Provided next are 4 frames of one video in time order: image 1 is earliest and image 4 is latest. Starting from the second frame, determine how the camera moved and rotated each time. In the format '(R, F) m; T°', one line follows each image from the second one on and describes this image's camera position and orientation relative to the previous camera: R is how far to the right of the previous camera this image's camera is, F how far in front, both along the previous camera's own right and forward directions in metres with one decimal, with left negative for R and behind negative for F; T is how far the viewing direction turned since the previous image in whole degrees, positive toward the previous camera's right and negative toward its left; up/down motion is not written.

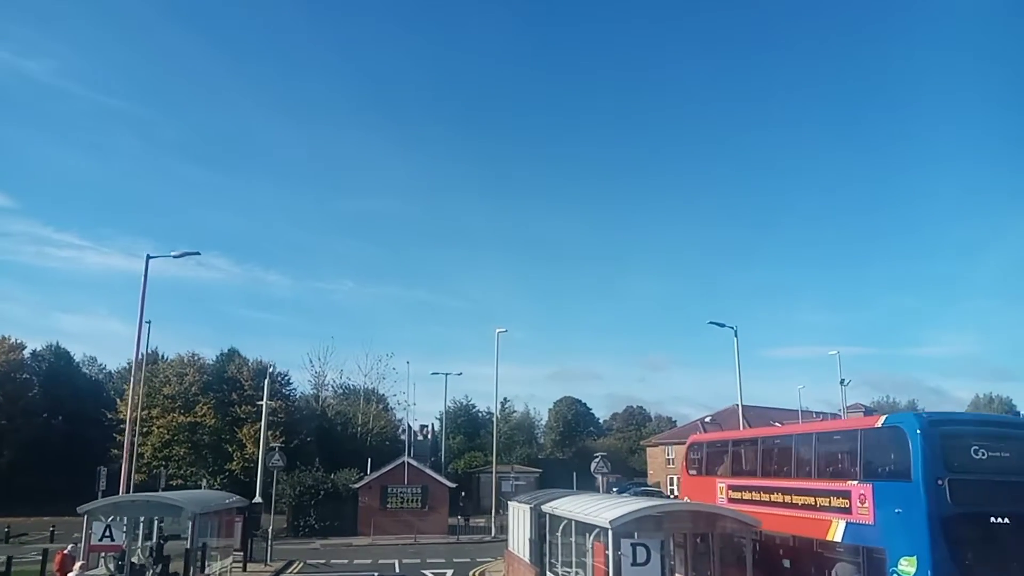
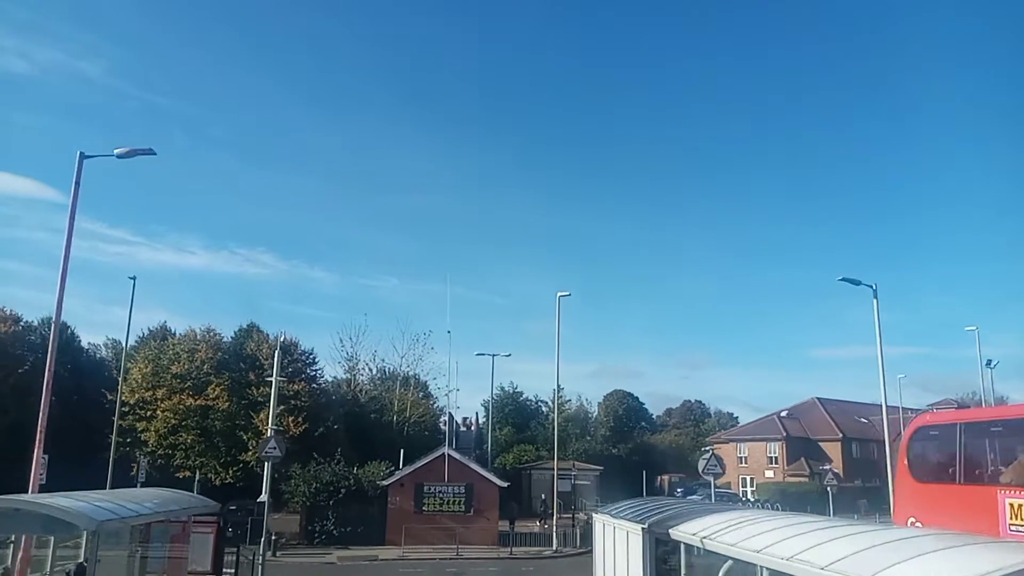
(-1.0, +8.2) m; -3°
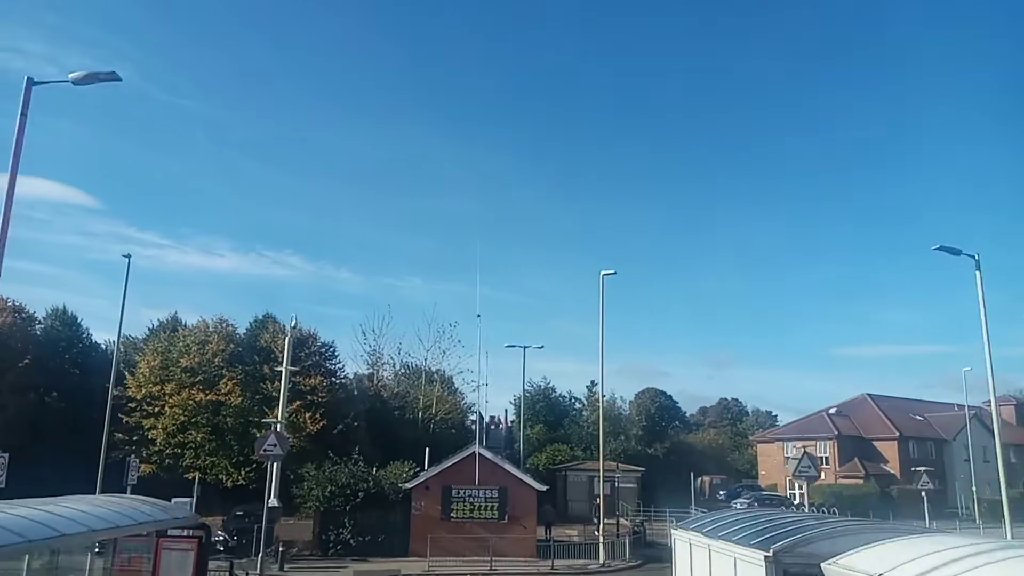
(-0.5, +3.9) m; -2°
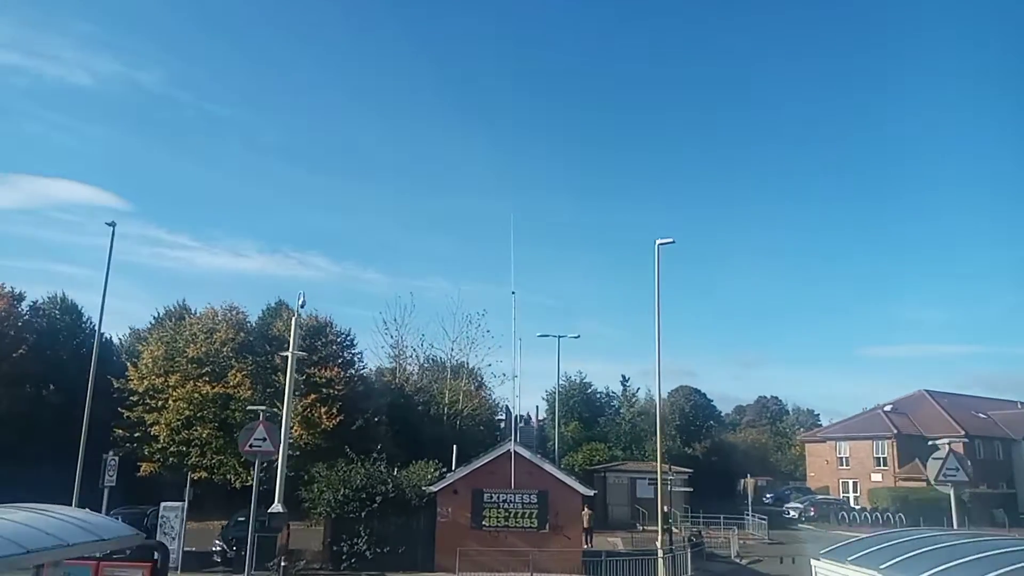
(-0.5, +4.1) m; -2°
